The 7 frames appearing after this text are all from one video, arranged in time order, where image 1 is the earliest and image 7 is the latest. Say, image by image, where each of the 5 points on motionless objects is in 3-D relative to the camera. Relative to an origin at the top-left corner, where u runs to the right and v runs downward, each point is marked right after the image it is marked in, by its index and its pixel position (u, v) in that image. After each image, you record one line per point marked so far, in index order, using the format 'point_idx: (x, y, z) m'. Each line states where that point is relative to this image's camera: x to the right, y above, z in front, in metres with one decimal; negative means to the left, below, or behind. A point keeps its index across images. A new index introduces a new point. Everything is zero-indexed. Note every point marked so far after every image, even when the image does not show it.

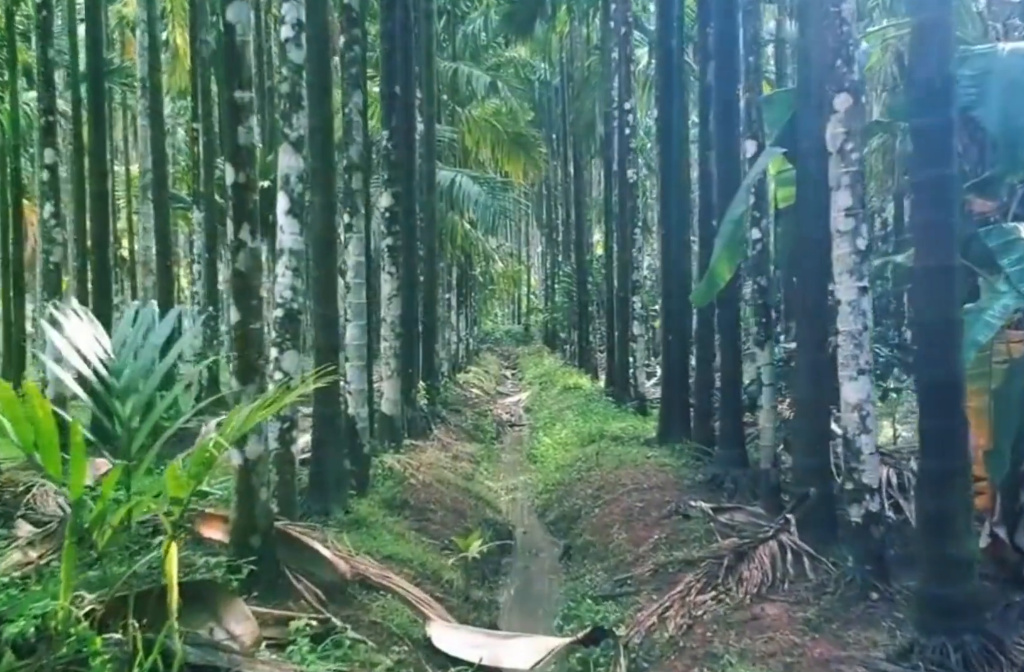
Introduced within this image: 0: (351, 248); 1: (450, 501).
0: (-1.6, +0.9, +9.7) m
1: (-0.7, -1.8, +10.7) m
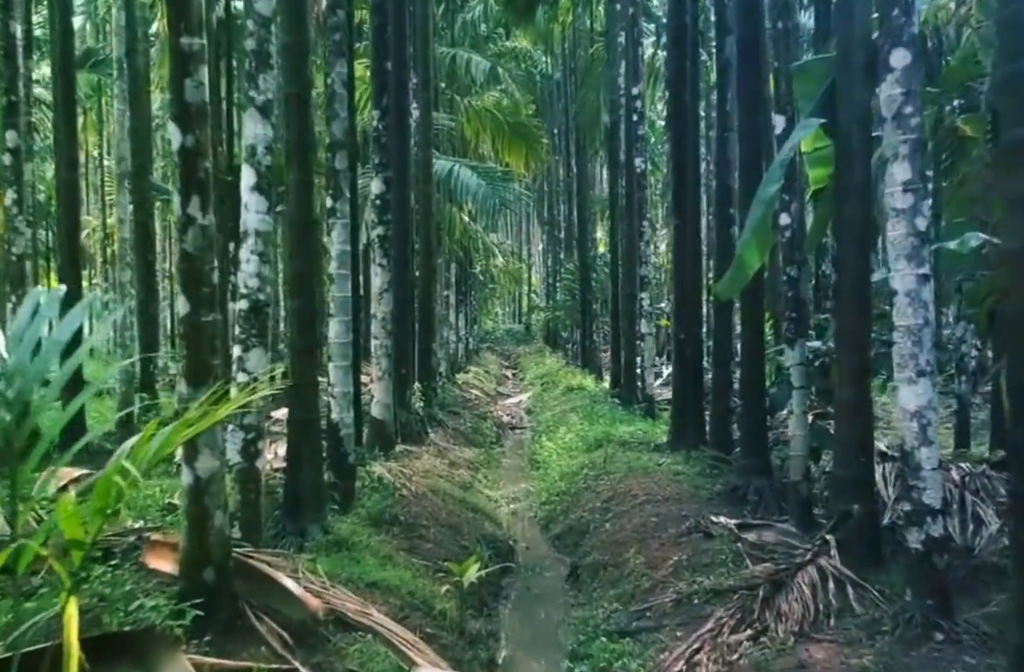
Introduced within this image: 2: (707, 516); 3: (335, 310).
0: (-1.6, +0.9, +8.7) m
1: (-0.7, -1.8, +9.7) m
2: (+1.8, -1.7, +9.0) m
3: (-1.5, +0.2, +8.6) m
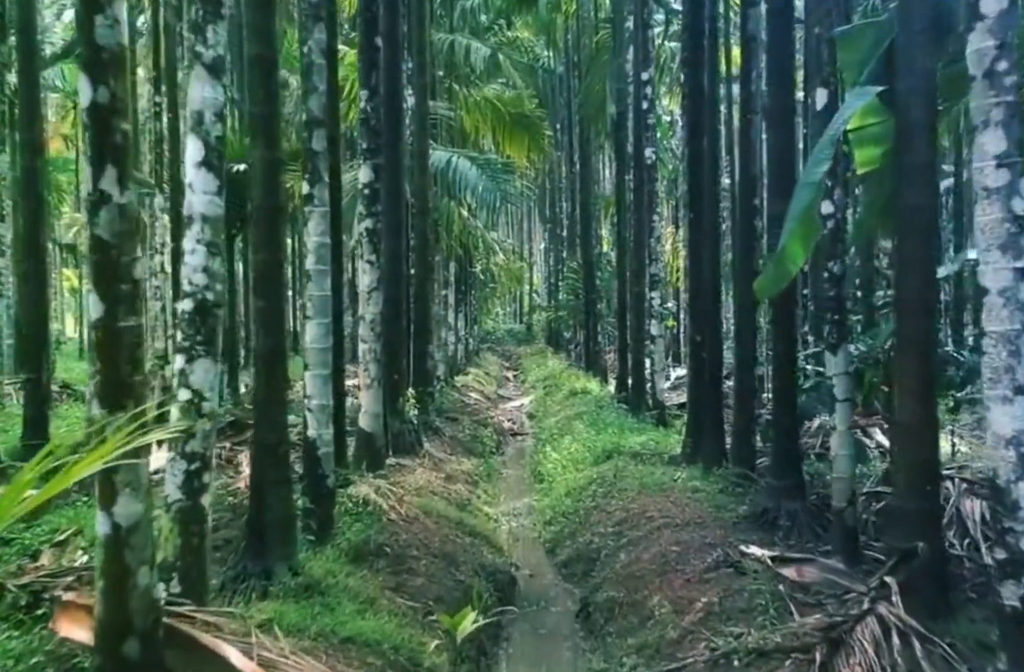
0: (-1.6, +0.9, +7.6) m
1: (-0.7, -1.8, +8.6) m
2: (+1.8, -1.7, +7.9) m
3: (-1.5, +0.2, +7.5) m
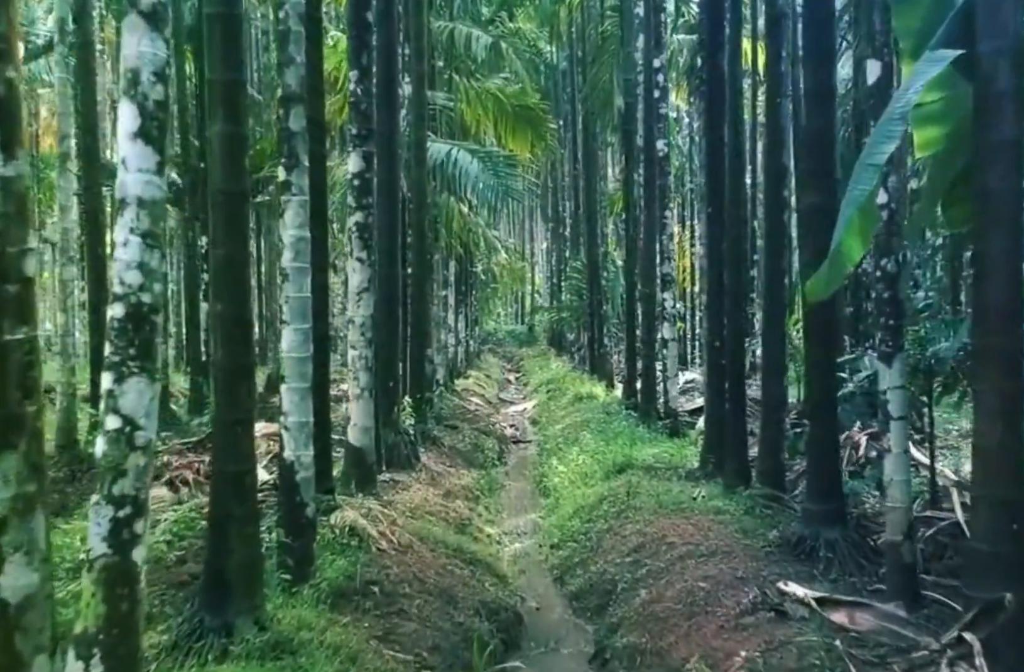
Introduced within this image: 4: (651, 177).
0: (-1.5, +0.8, +6.7) m
1: (-0.6, -1.9, +7.7) m
2: (+1.9, -1.8, +6.9) m
3: (-1.5, +0.1, +6.5) m
4: (+2.3, +2.6, +15.9) m
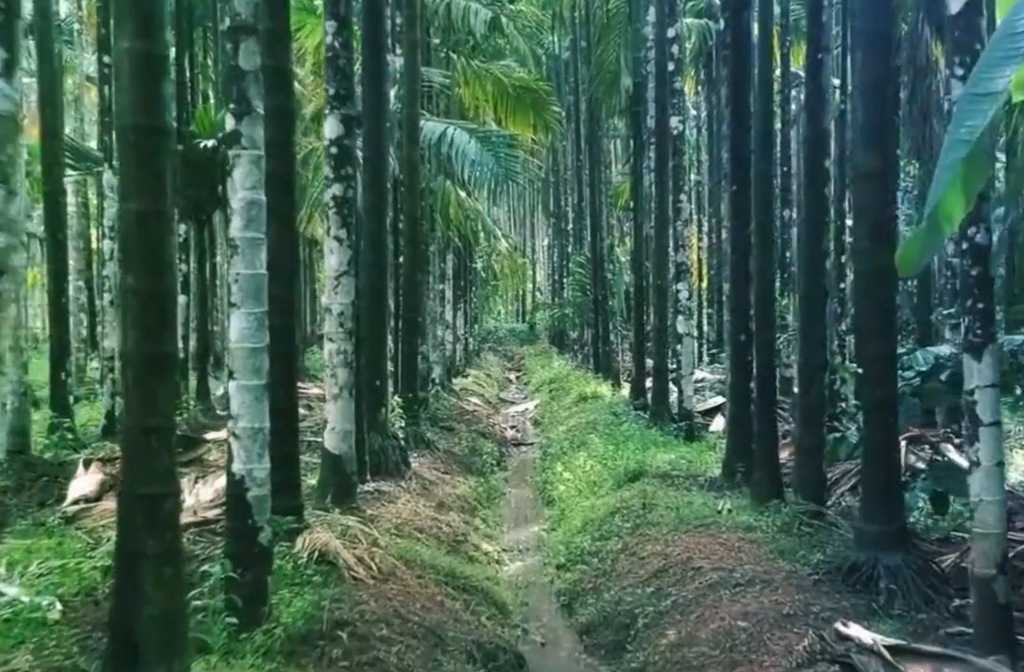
0: (-1.5, +0.9, +5.4) m
1: (-0.6, -1.8, +6.5) m
2: (+1.9, -1.7, +5.7) m
3: (-1.5, +0.2, +5.3) m
4: (+2.3, +2.7, +14.7) m
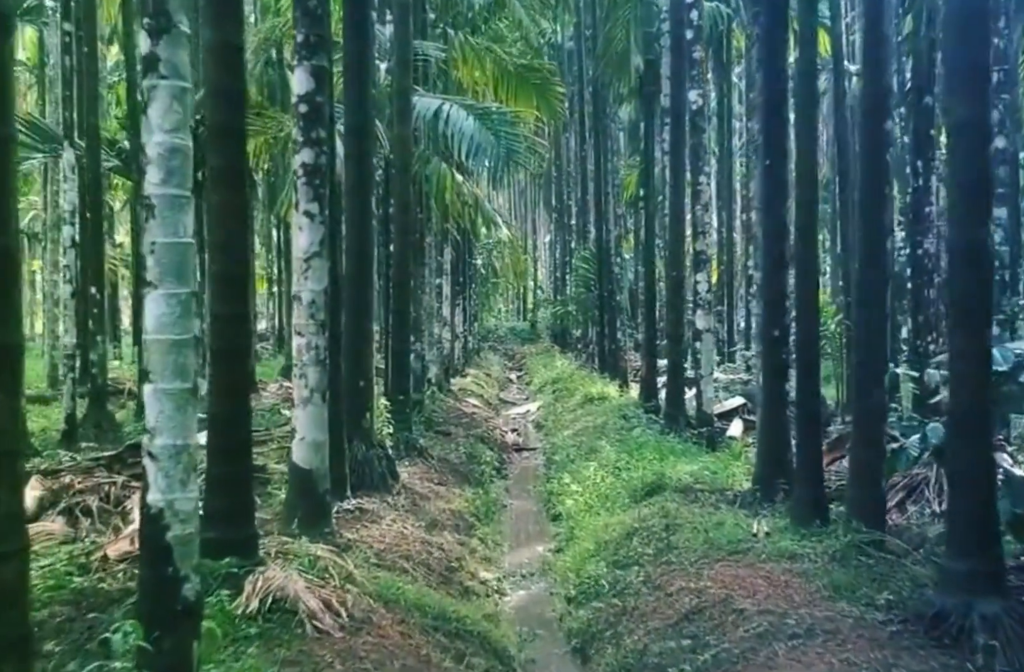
0: (-1.5, +0.9, +4.1) m
1: (-0.6, -1.7, +5.2) m
2: (+1.9, -1.6, +4.4) m
3: (-1.5, +0.3, +4.0) m
4: (+2.3, +2.7, +13.4) m
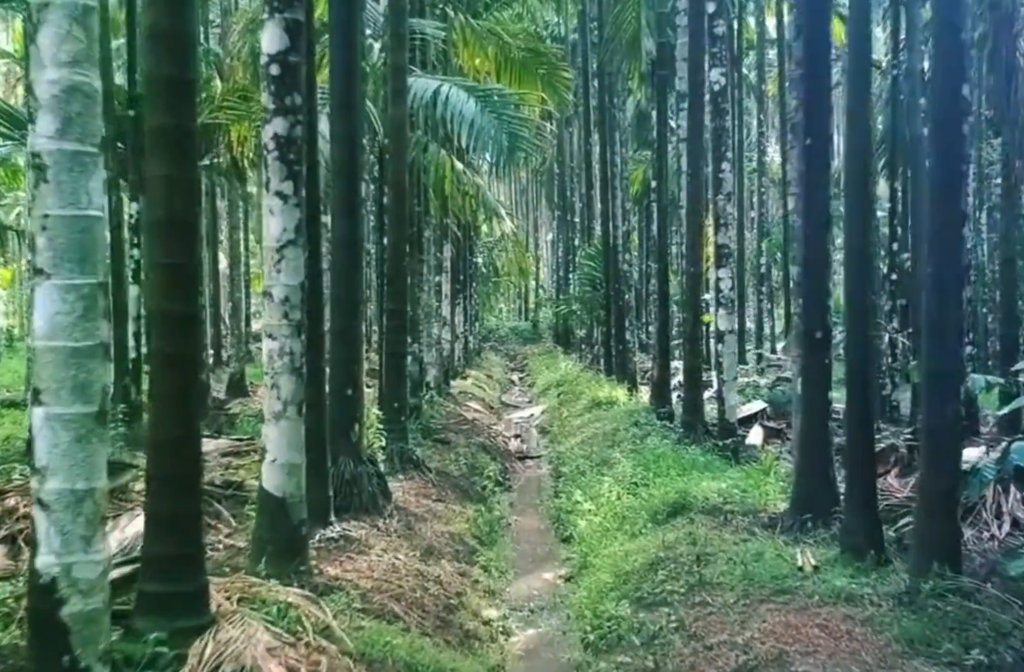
0: (-1.4, +0.9, +3.1) m
1: (-0.5, -1.8, +4.1) m
2: (+1.9, -1.7, +3.3) m
3: (-1.4, +0.2, +3.0) m
4: (+2.4, +2.7, +12.3) m
